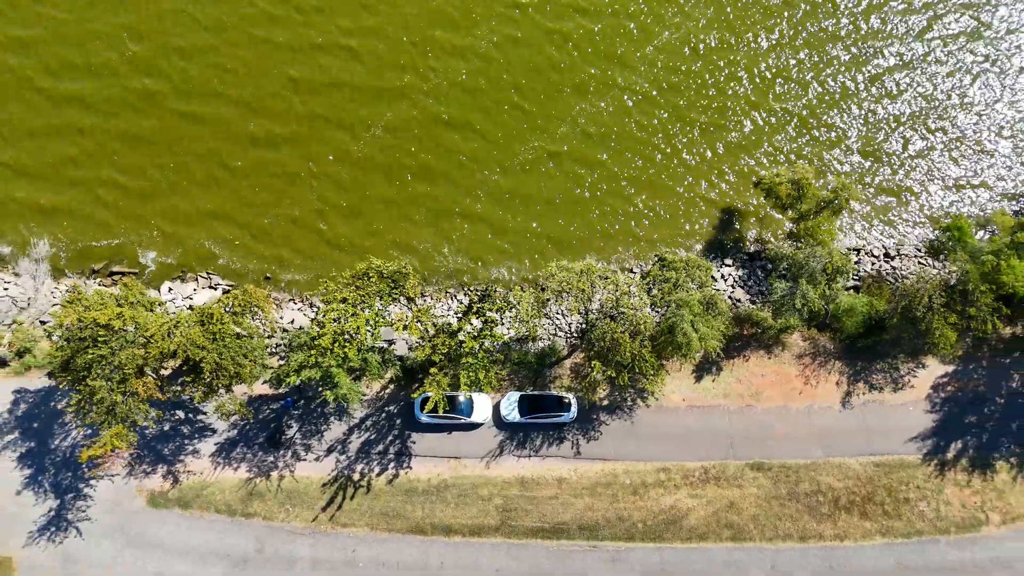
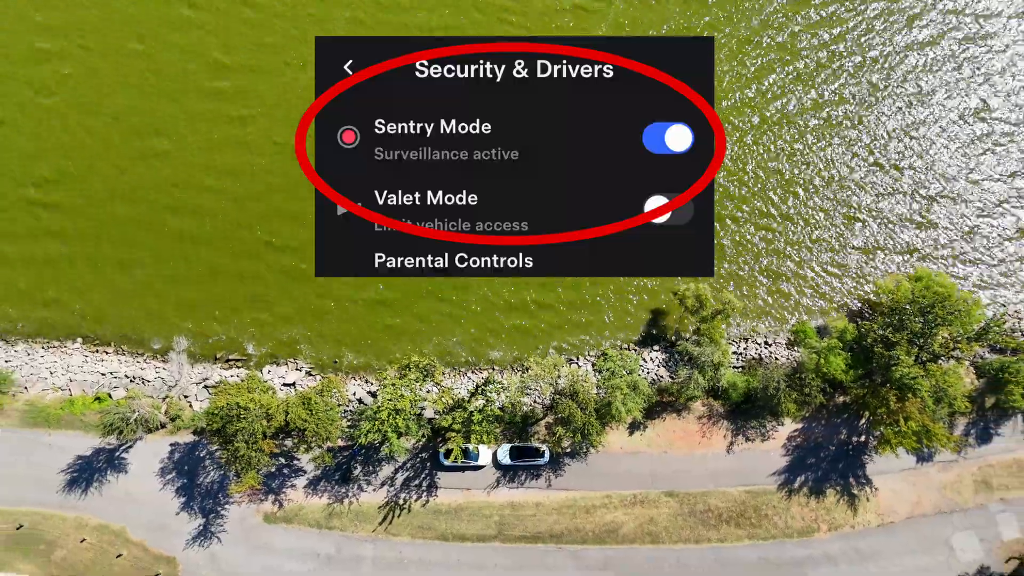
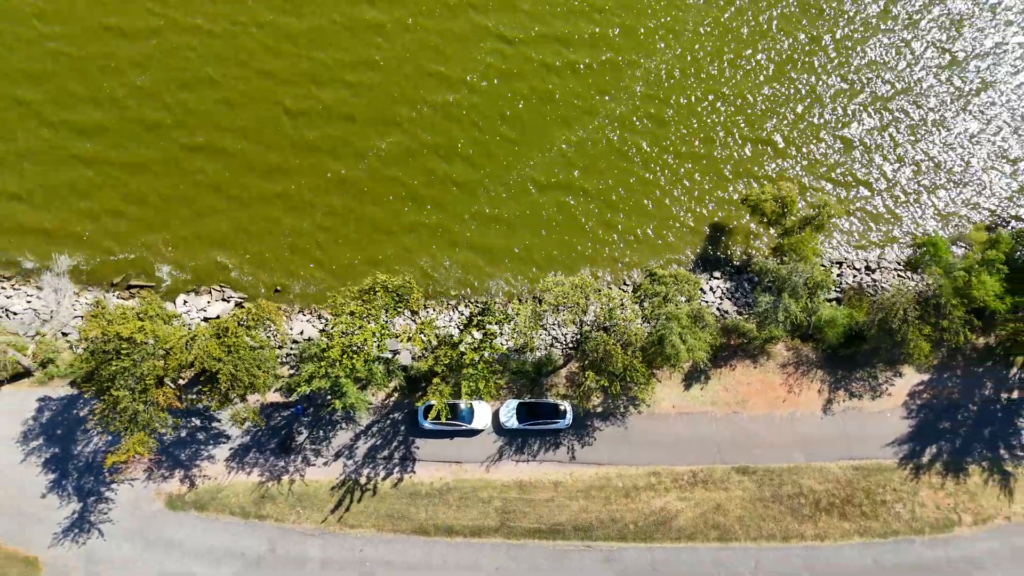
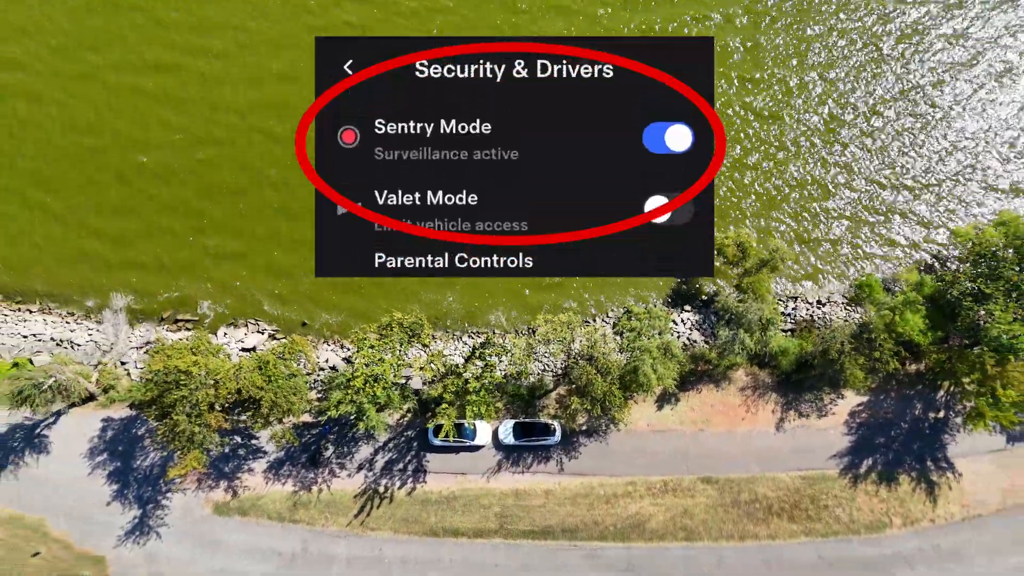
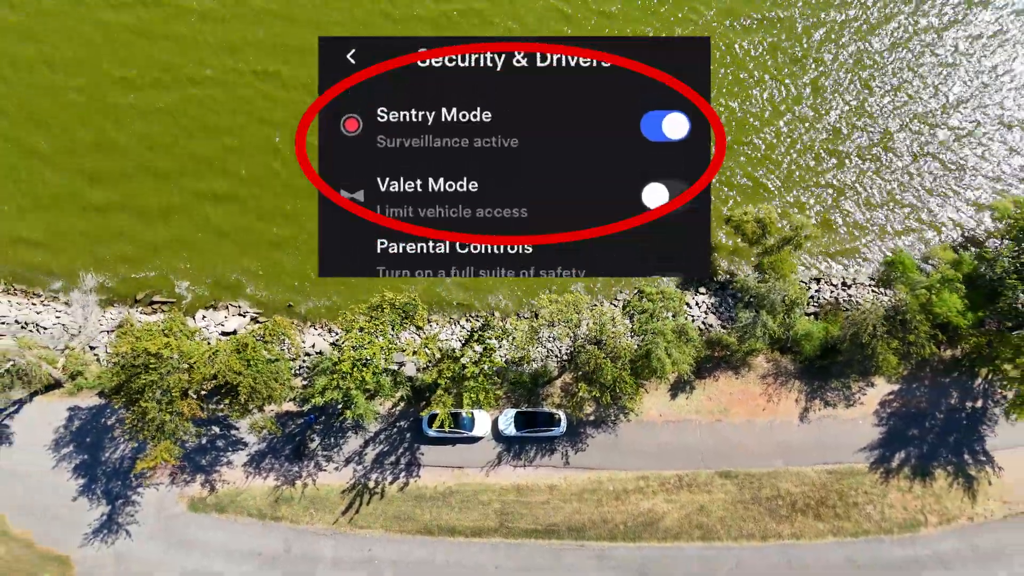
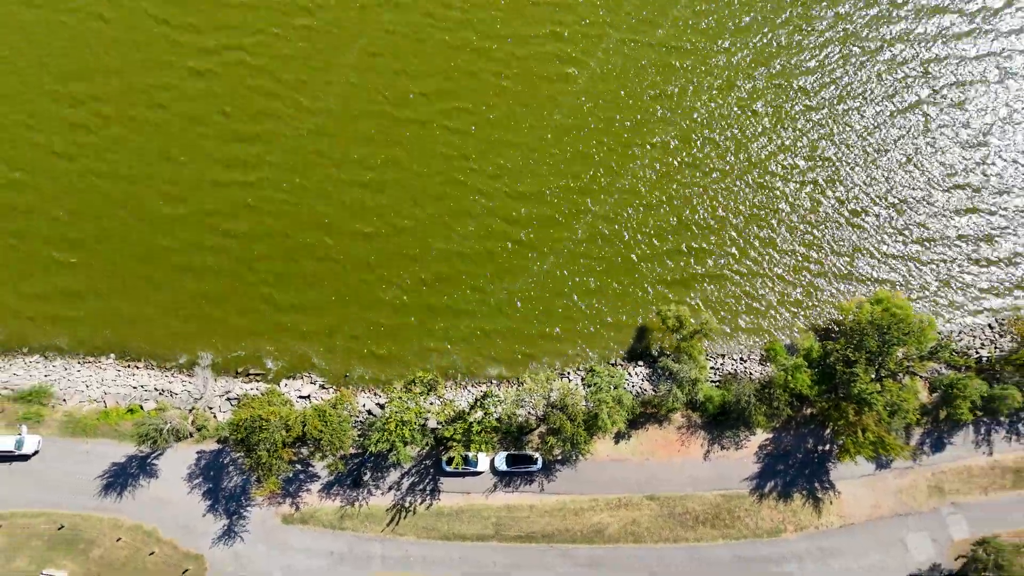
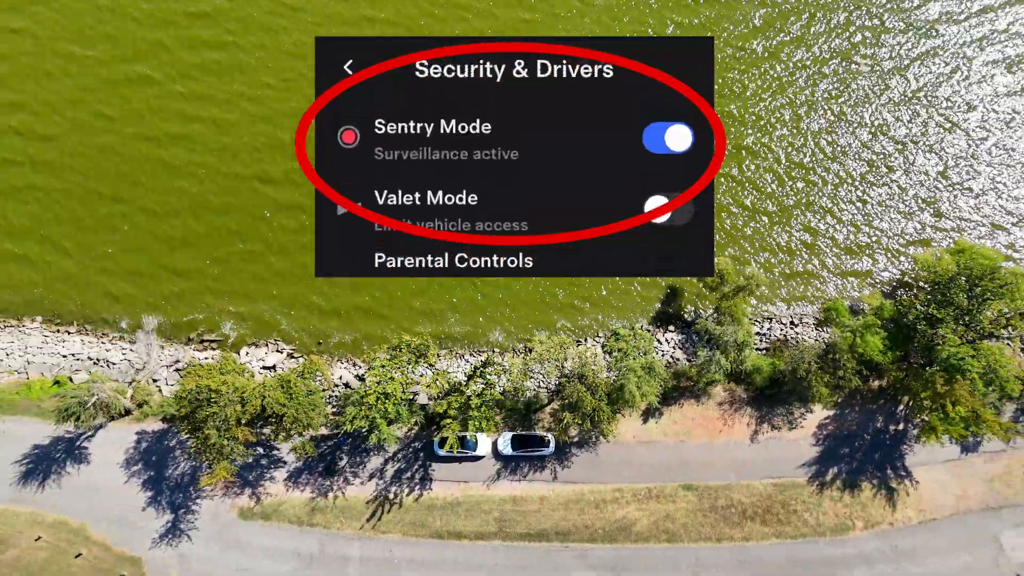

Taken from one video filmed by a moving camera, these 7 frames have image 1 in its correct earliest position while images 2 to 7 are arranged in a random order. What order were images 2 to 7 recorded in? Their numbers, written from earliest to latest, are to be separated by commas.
3, 5, 4, 7, 2, 6
